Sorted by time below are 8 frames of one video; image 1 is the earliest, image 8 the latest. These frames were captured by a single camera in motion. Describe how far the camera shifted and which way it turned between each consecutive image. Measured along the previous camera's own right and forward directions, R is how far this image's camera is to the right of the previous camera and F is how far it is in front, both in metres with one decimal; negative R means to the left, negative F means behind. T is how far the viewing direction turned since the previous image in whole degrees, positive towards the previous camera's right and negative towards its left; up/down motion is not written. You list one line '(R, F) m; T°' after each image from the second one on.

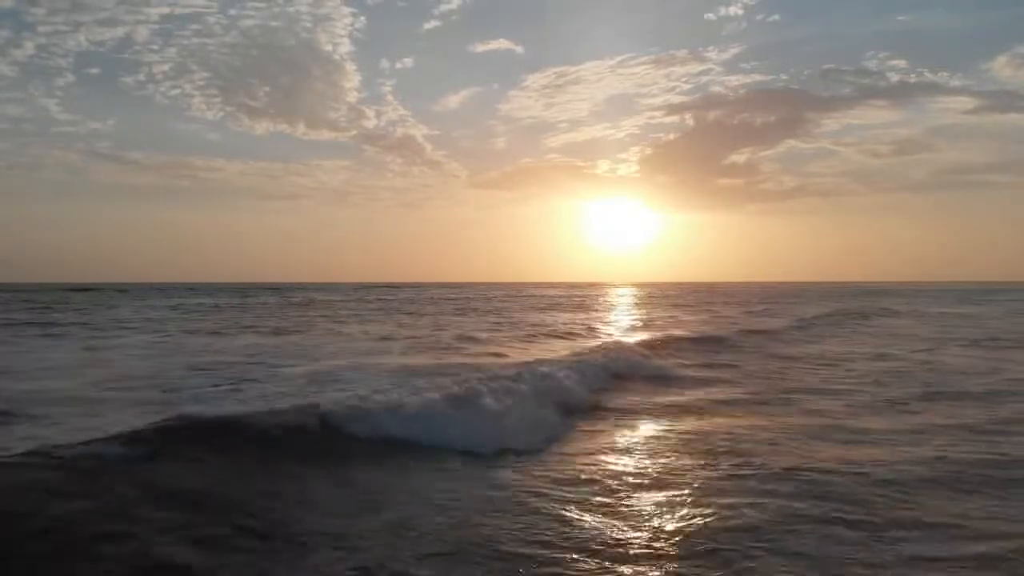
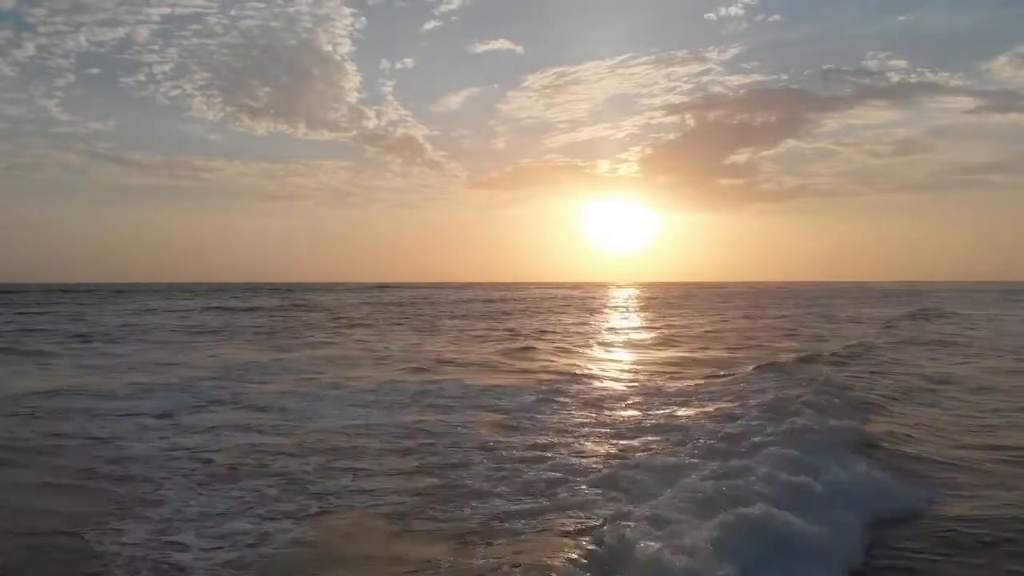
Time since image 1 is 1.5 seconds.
(-0.2, +2.3) m; 0°
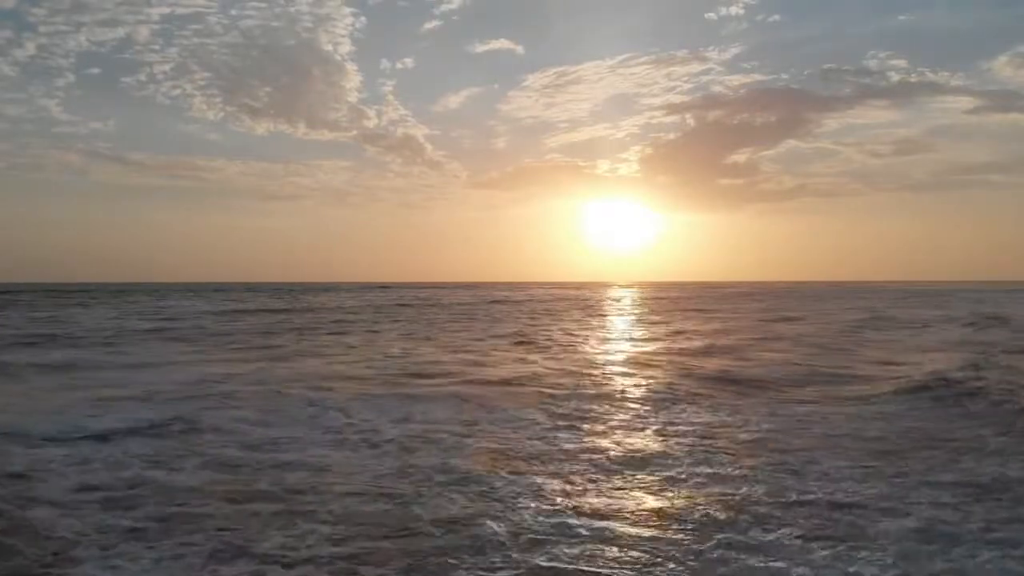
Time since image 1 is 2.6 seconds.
(-0.1, +1.3) m; 0°
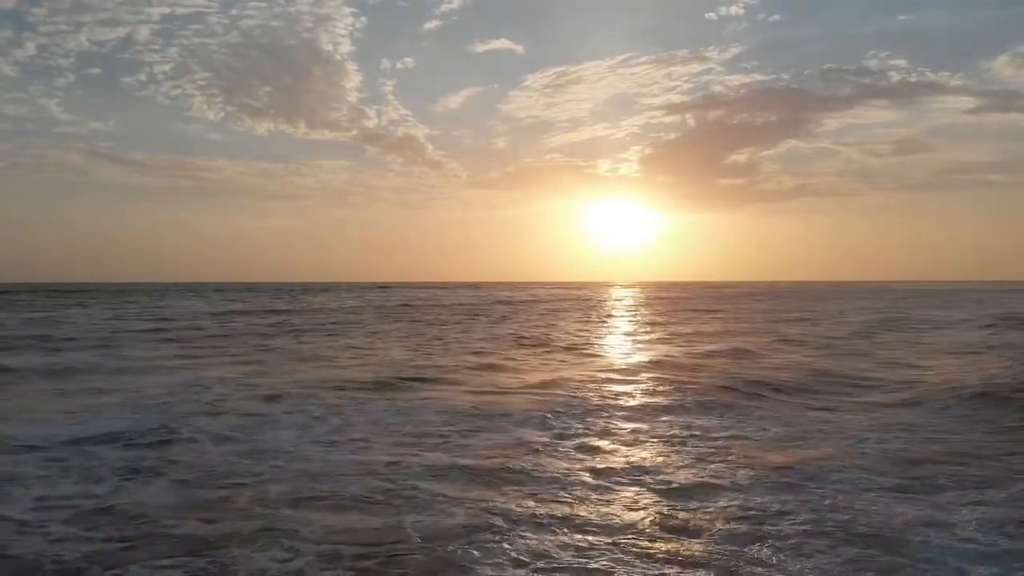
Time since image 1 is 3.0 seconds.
(-0.1, -1.0) m; 0°
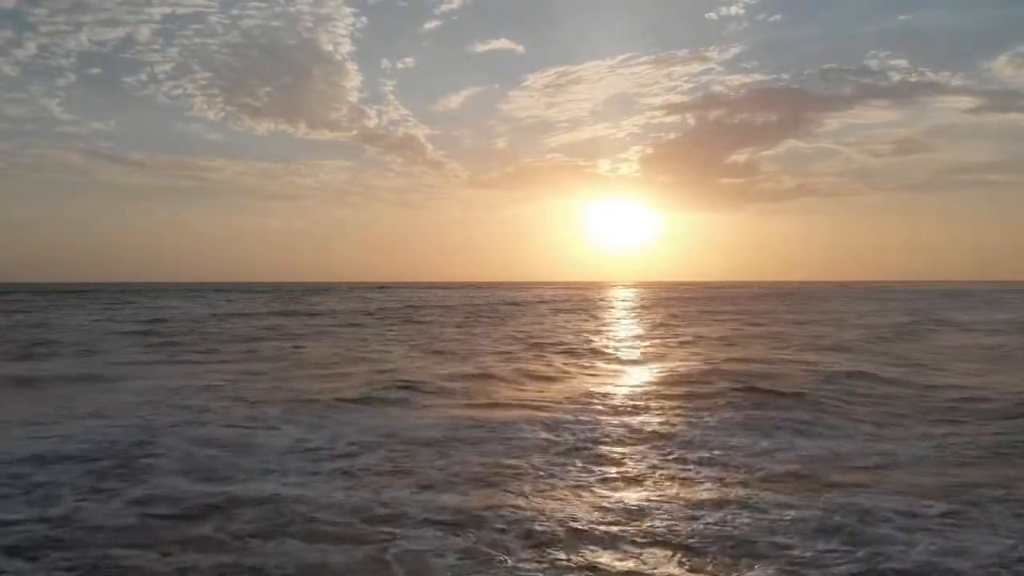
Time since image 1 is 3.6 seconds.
(-0.2, +1.3) m; 0°
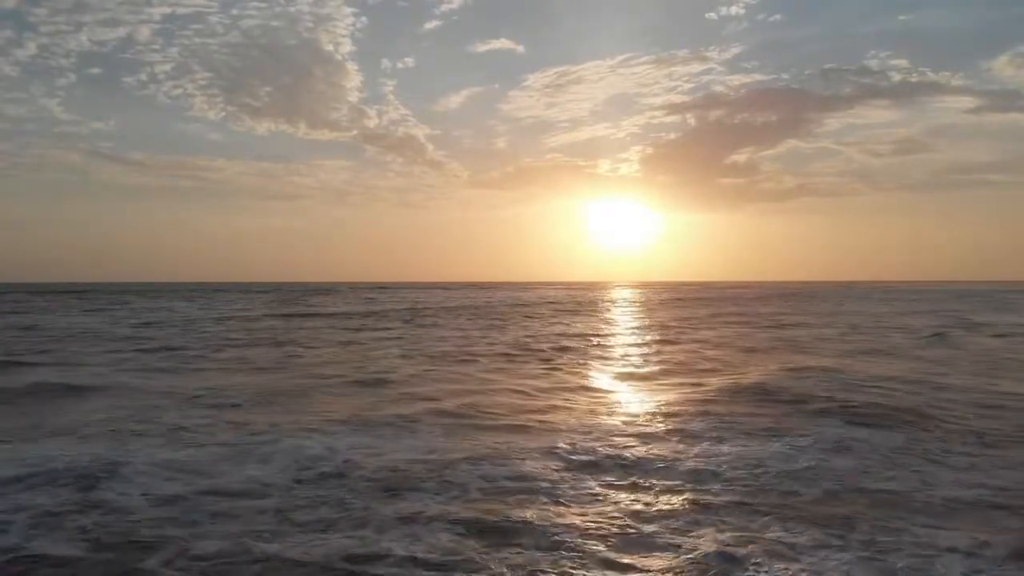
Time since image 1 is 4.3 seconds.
(-0.1, +2.0) m; 0°
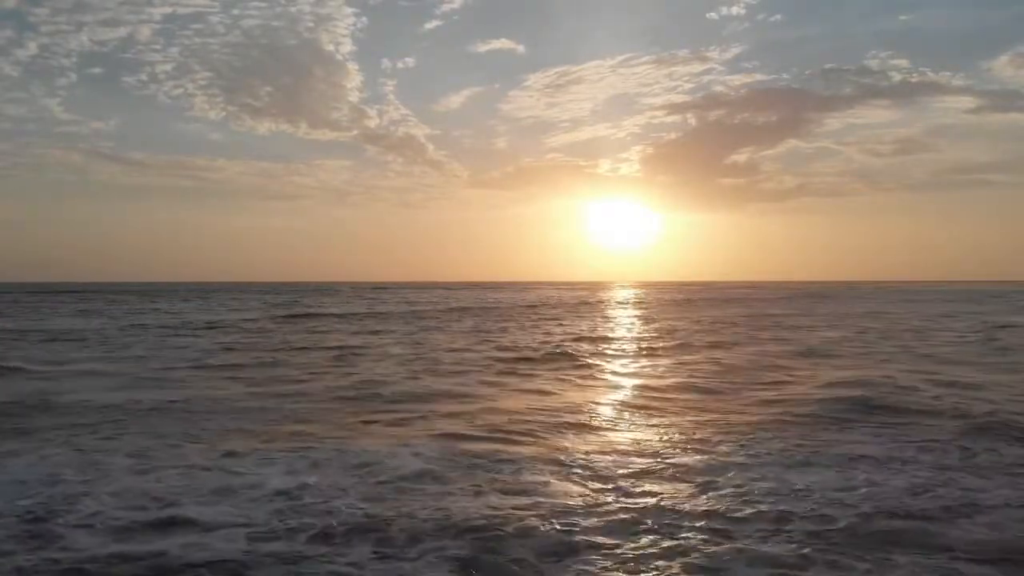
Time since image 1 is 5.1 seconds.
(+0.1, -0.5) m; 0°
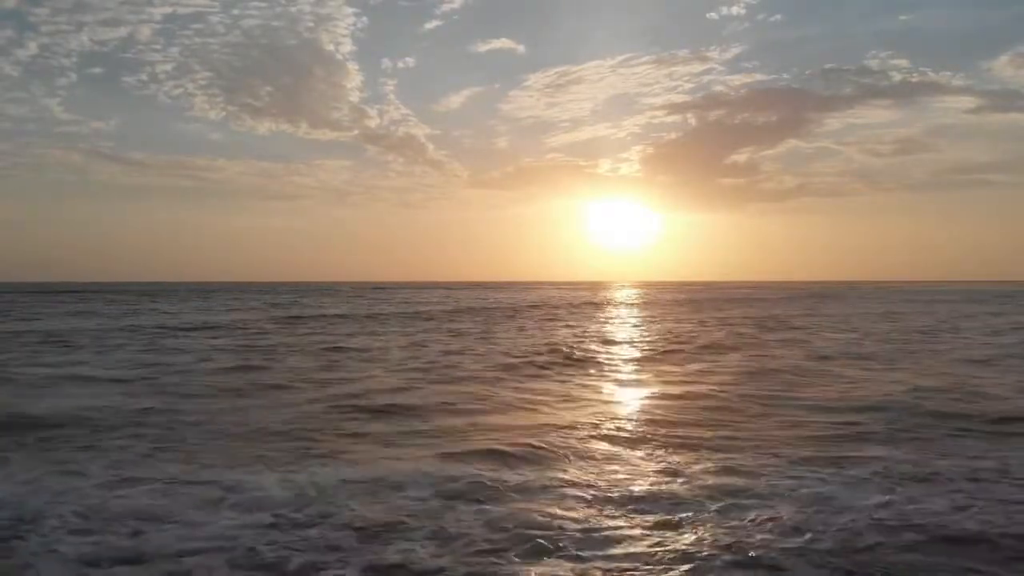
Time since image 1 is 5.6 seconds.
(-0.3, +1.2) m; 0°
